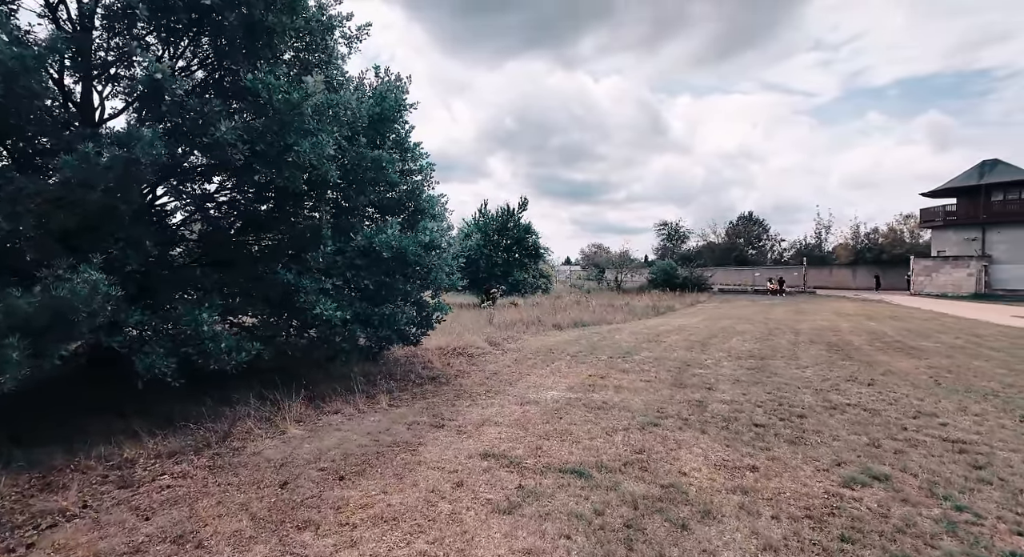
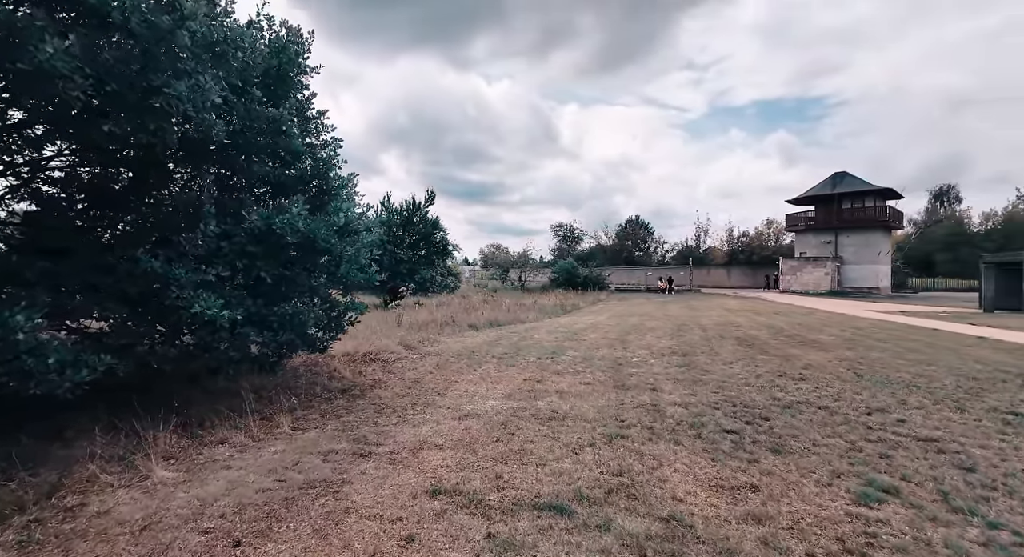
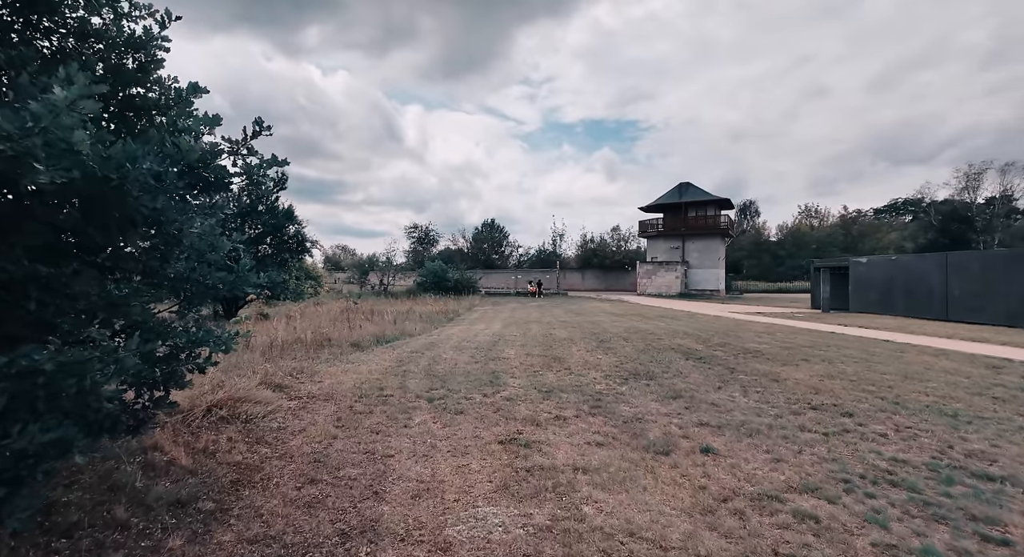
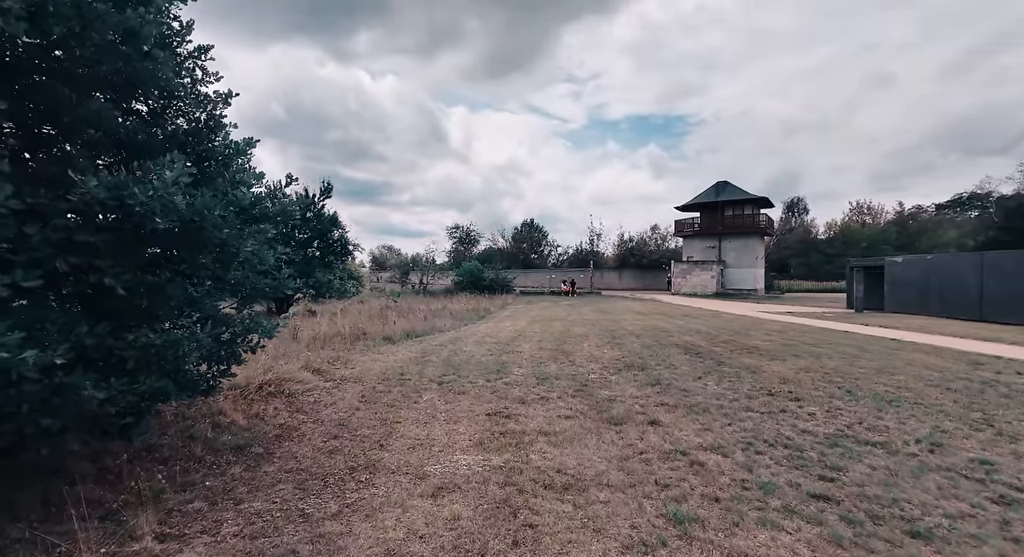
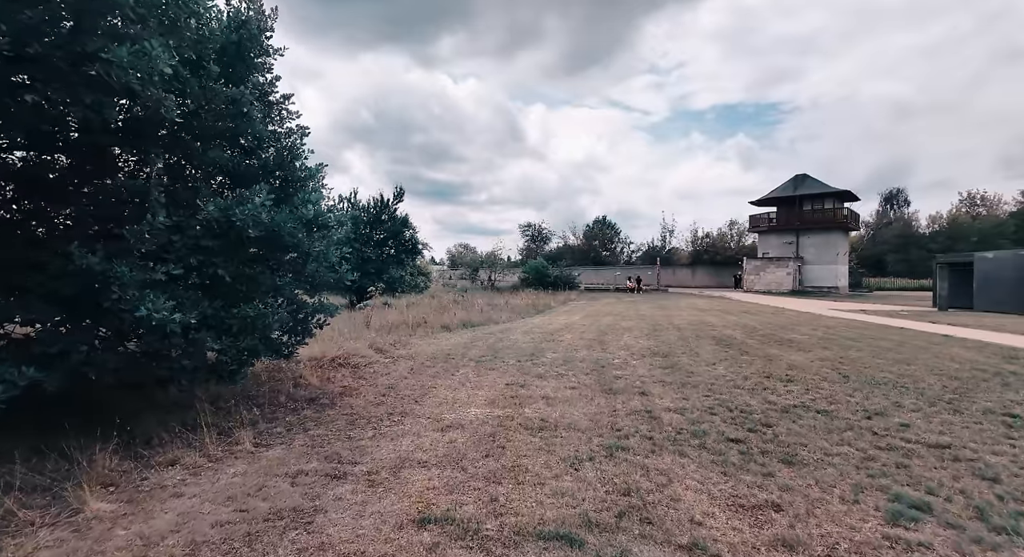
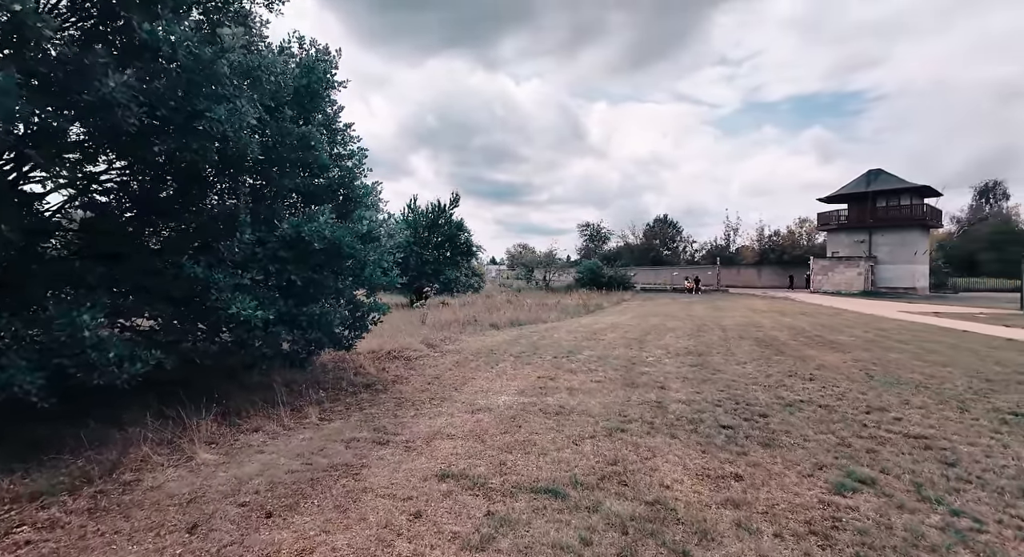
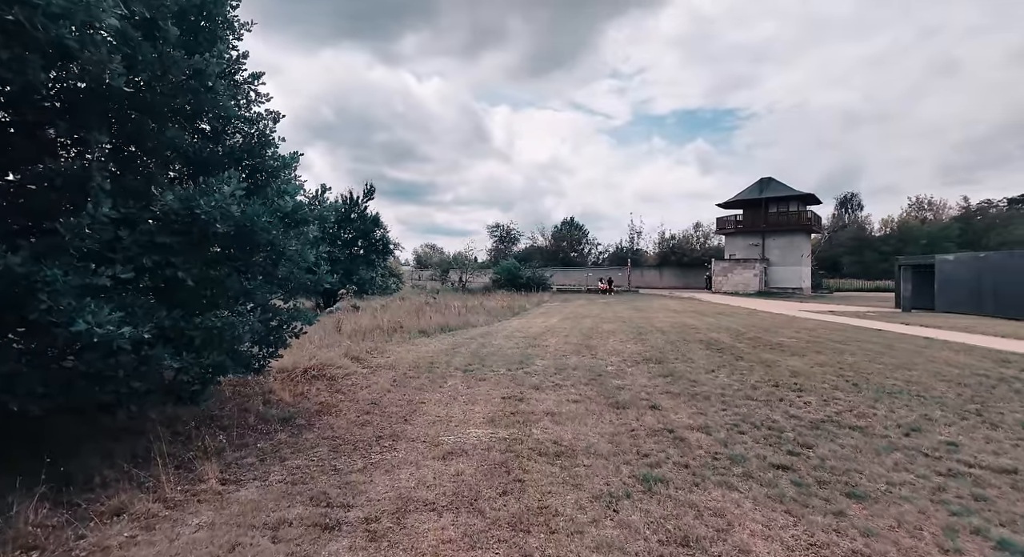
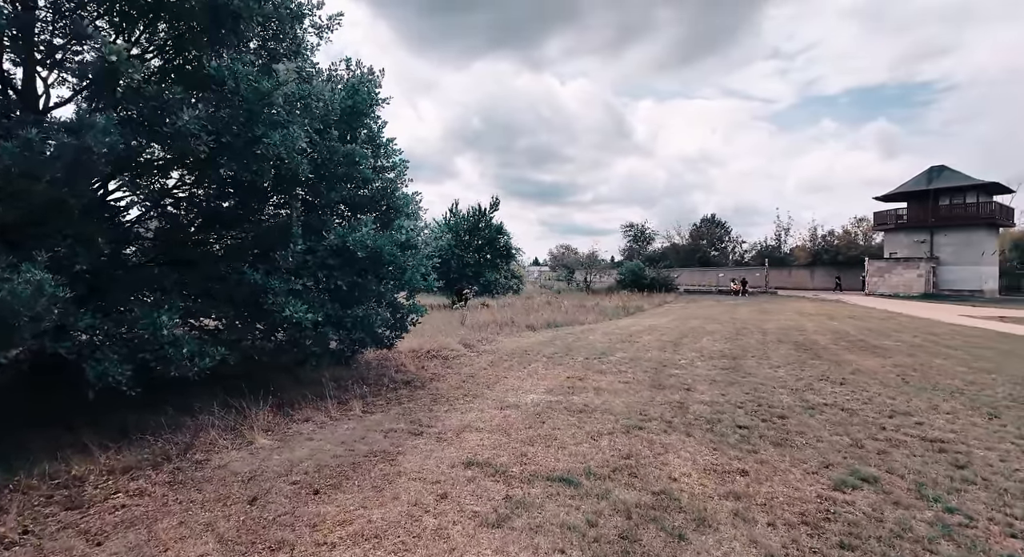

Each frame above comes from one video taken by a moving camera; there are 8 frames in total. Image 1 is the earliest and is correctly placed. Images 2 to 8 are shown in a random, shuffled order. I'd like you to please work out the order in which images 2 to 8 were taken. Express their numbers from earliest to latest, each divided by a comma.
8, 6, 2, 5, 7, 4, 3
